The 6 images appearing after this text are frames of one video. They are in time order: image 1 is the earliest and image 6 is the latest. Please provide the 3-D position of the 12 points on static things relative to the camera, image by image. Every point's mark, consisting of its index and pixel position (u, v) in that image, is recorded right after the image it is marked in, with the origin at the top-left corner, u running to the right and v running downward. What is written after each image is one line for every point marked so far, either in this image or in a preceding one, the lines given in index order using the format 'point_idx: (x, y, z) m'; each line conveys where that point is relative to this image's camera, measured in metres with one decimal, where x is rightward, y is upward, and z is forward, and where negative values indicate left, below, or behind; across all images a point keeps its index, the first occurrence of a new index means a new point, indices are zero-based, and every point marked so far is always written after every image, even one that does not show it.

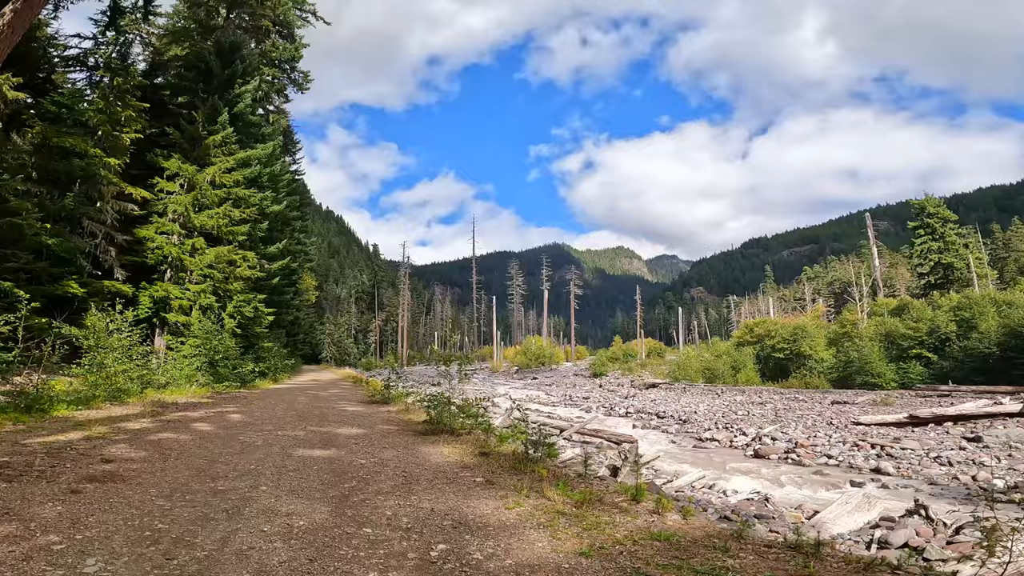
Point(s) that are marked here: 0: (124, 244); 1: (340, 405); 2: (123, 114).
0: (-13.5, +1.5, +17.8) m
1: (-4.5, -3.2, +13.7) m
2: (-14.1, +6.2, +18.8) m
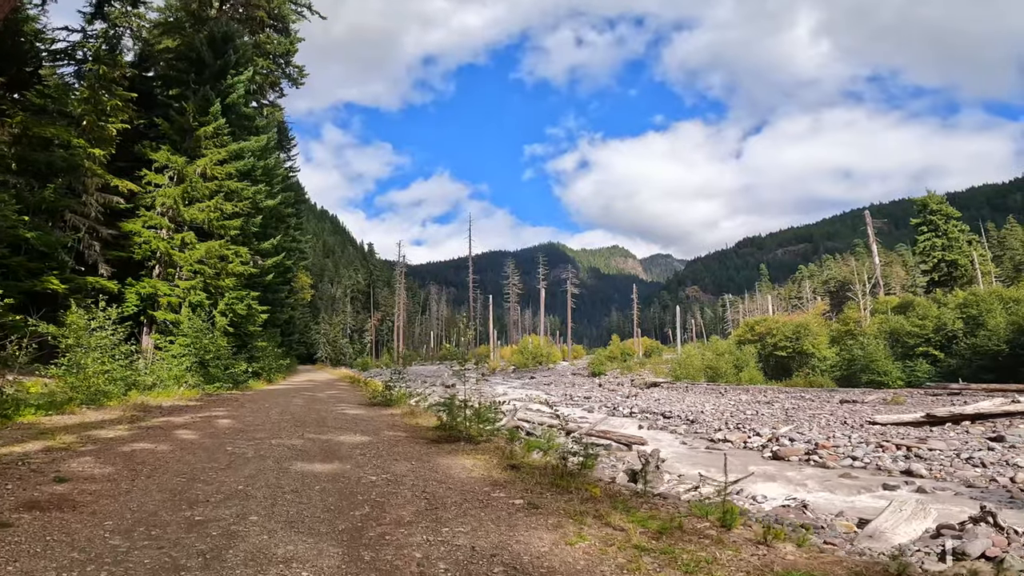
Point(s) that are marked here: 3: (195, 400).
0: (-13.3, +1.6, +16.9) m
1: (-4.3, -3.0, +12.9) m
2: (-14.0, +6.3, +18.0) m
3: (-8.8, -3.1, +14.2) m
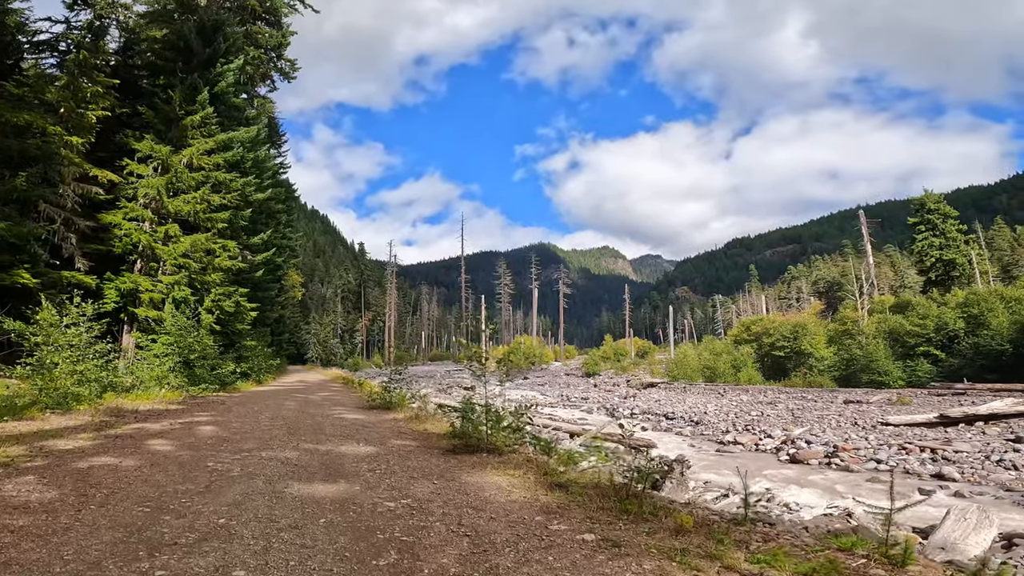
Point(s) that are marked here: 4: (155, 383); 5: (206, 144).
0: (-13.2, +1.8, +16.0) m
1: (-4.1, -2.9, +12.1) m
2: (-13.9, +6.5, +17.0) m
3: (-8.7, -3.0, +13.3) m
4: (-9.8, -2.6, +14.1) m
5: (-10.6, +5.0, +17.8) m
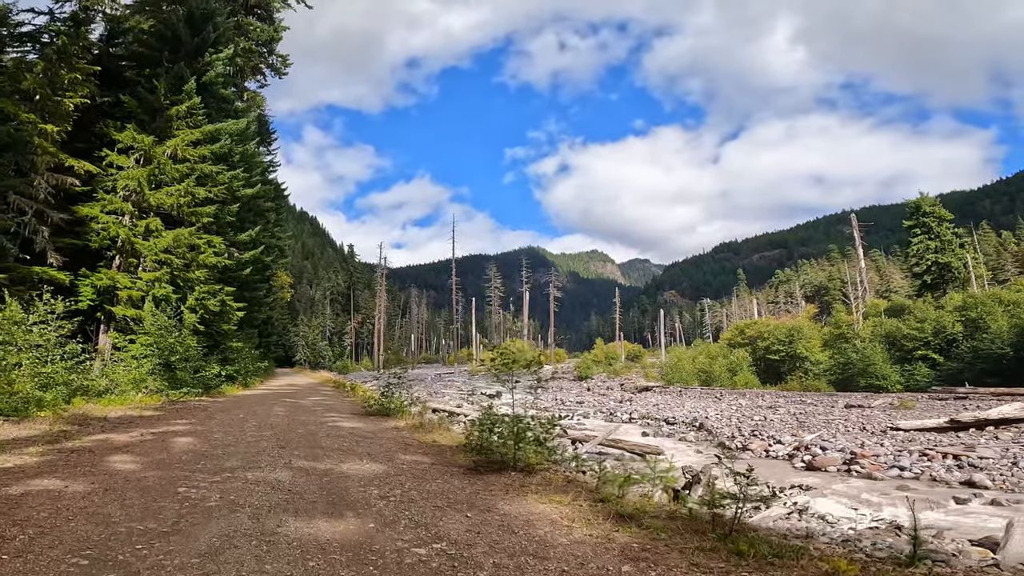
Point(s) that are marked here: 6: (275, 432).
0: (-13.1, +1.9, +15.0) m
1: (-4.0, -2.8, +11.3) m
2: (-13.8, +6.5, +16.0) m
3: (-8.6, -2.9, +12.4) m
4: (-9.7, -2.5, +13.1) m
5: (-10.5, +5.0, +16.9) m
6: (-4.1, -2.5, +8.9) m
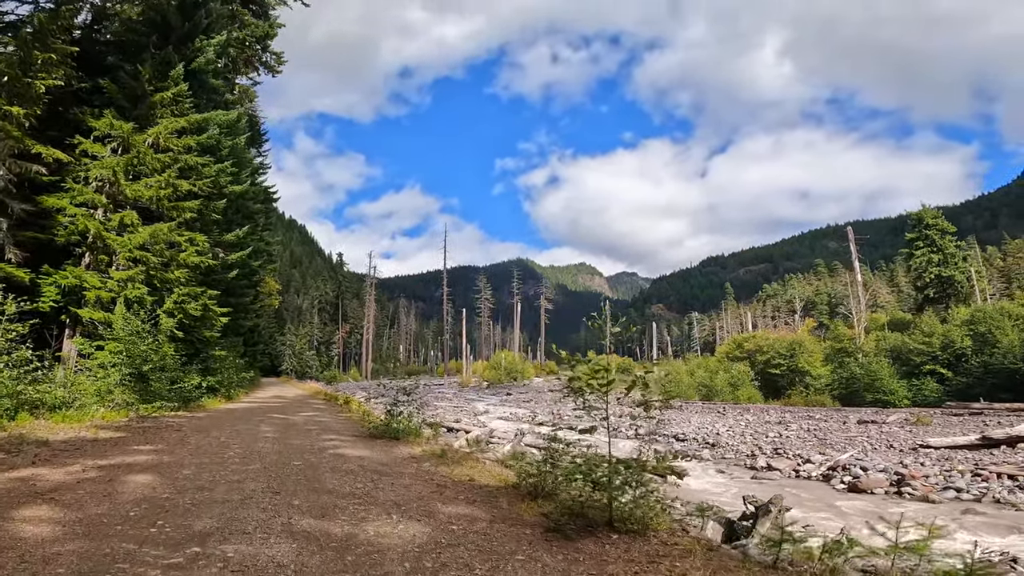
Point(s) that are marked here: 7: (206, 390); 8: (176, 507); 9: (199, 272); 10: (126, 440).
0: (-12.7, +1.9, +13.5) m
1: (-3.6, -2.9, +9.9) m
2: (-13.4, +6.5, +14.6) m
3: (-8.2, -2.9, +10.9) m
4: (-9.3, -2.5, +11.6) m
5: (-10.2, +5.0, +15.6) m
6: (-3.7, -2.4, +7.5) m
7: (-11.3, -3.8, +19.1) m
8: (-3.4, -2.1, +5.4) m
9: (-10.1, +0.5, +16.6) m
10: (-6.6, -2.5, +8.9) m
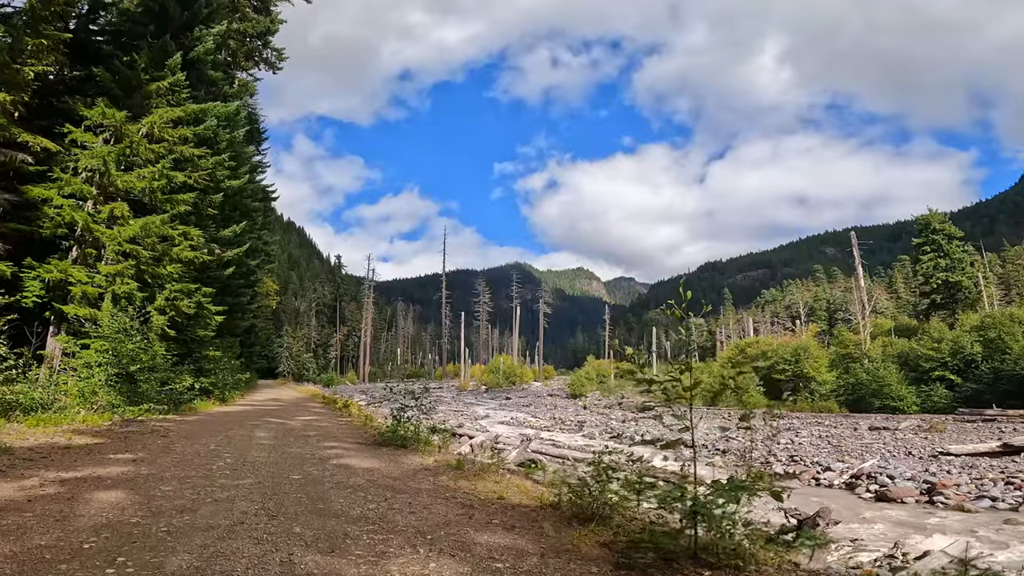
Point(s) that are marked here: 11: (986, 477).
0: (-12.5, +2.0, +12.8) m
1: (-3.4, -2.8, +9.2) m
2: (-13.2, +6.6, +14.0) m
3: (-8.0, -2.8, +10.2) m
4: (-9.1, -2.4, +10.9) m
5: (-9.9, +5.1, +14.9) m
6: (-3.4, -2.3, +6.8) m
7: (-11.1, -3.7, +18.3) m
8: (-3.2, -1.9, +4.7) m
9: (-9.8, +0.6, +15.9) m
10: (-6.3, -2.4, +8.3) m
11: (+11.6, -4.7, +12.5) m
